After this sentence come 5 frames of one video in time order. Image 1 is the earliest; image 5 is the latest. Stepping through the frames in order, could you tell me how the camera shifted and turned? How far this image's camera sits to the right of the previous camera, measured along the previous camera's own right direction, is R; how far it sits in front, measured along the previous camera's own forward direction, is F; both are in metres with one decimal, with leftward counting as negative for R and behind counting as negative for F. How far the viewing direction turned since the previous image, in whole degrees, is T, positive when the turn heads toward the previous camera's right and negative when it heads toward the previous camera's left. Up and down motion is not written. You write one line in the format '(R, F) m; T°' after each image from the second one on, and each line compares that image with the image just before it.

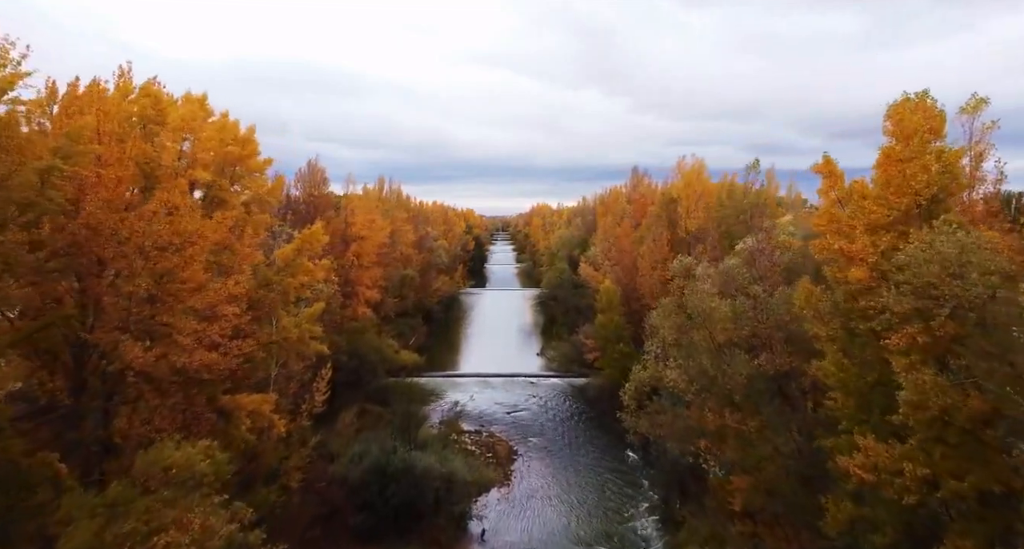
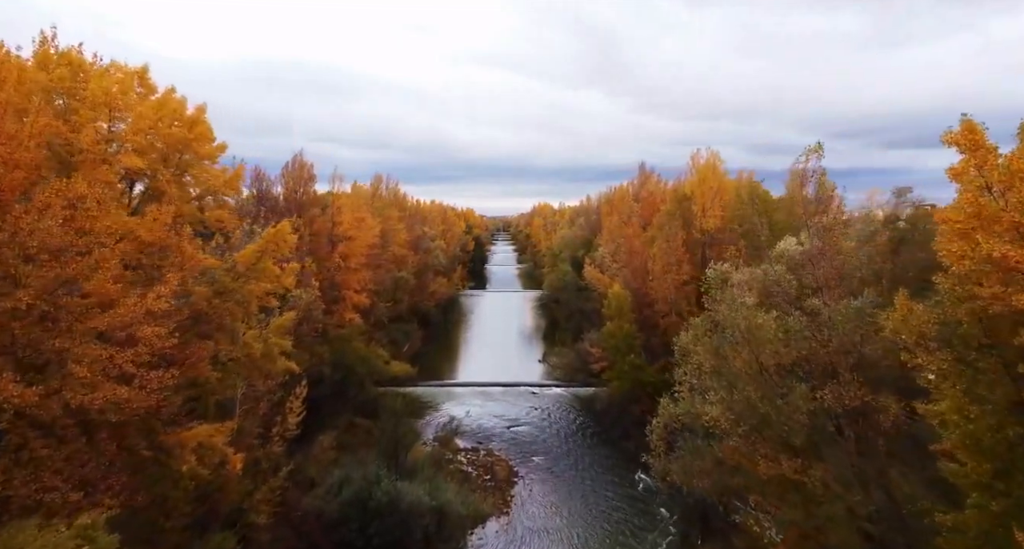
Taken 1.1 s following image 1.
(0.0, +2.6) m; 0°
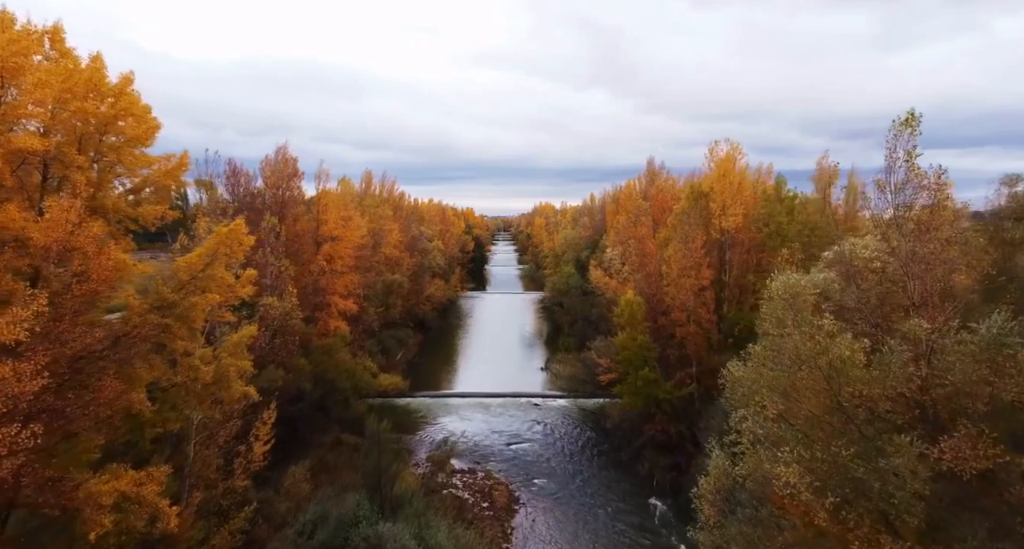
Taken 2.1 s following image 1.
(0.0, +2.6) m; 0°
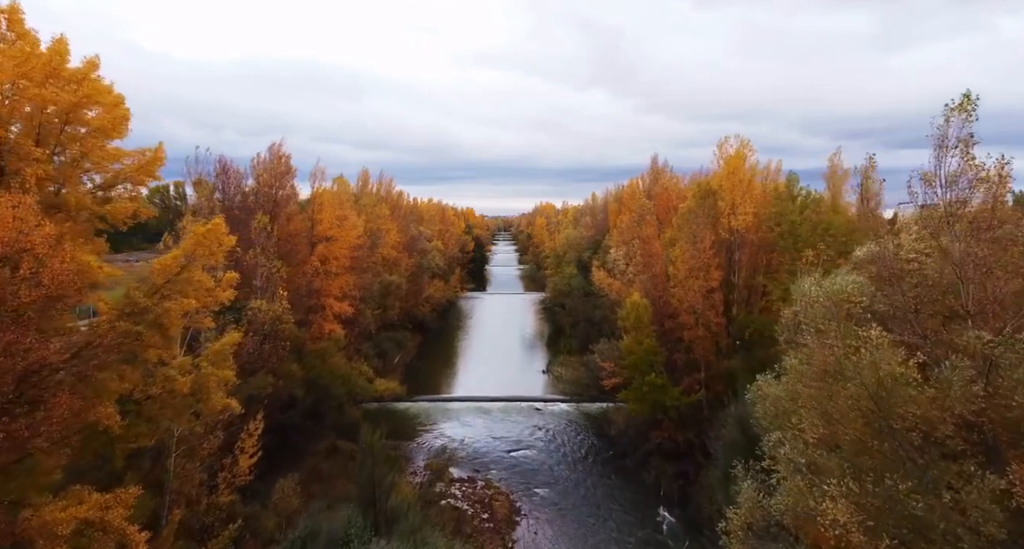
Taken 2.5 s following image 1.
(0.0, +1.0) m; 0°
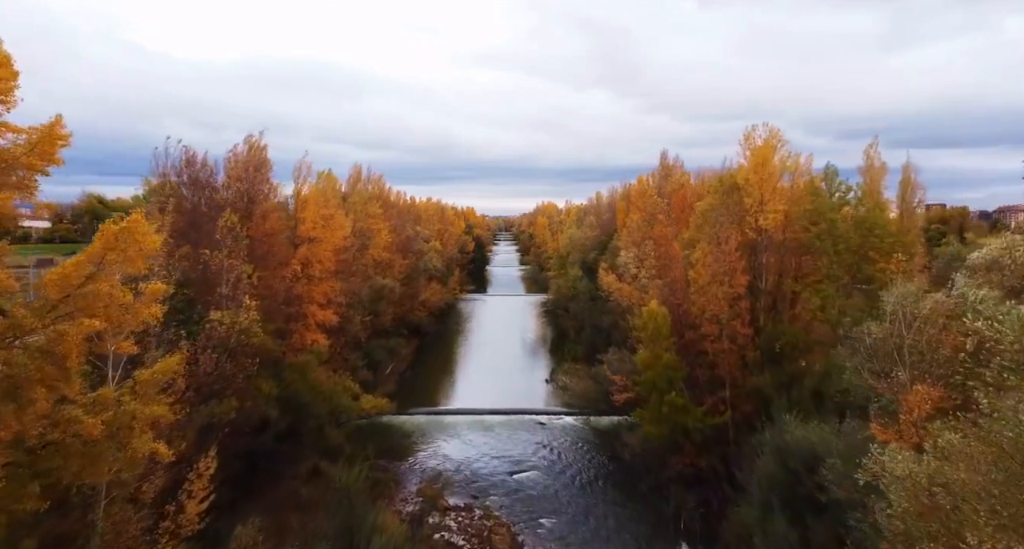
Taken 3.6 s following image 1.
(0.0, +2.6) m; 0°
